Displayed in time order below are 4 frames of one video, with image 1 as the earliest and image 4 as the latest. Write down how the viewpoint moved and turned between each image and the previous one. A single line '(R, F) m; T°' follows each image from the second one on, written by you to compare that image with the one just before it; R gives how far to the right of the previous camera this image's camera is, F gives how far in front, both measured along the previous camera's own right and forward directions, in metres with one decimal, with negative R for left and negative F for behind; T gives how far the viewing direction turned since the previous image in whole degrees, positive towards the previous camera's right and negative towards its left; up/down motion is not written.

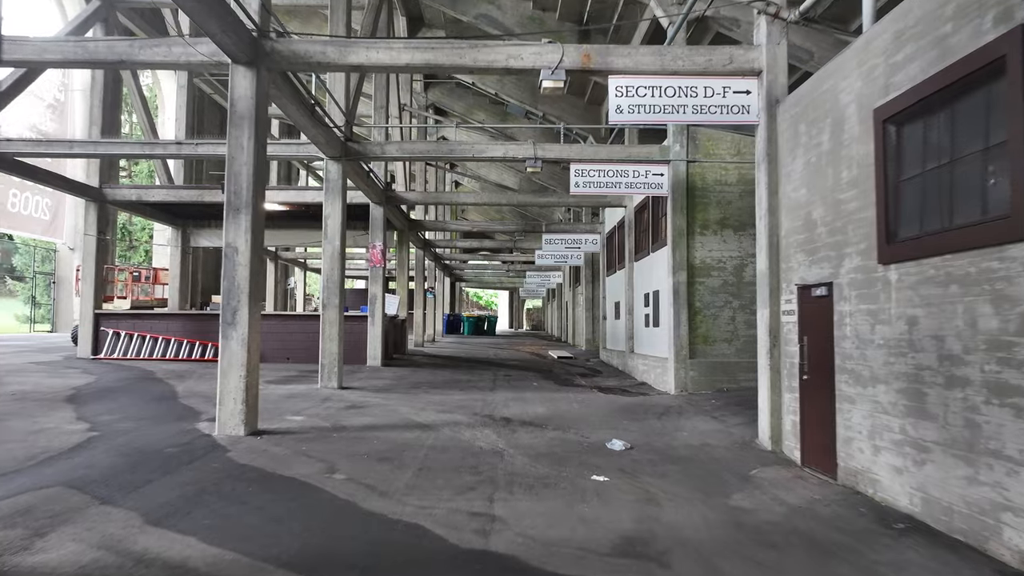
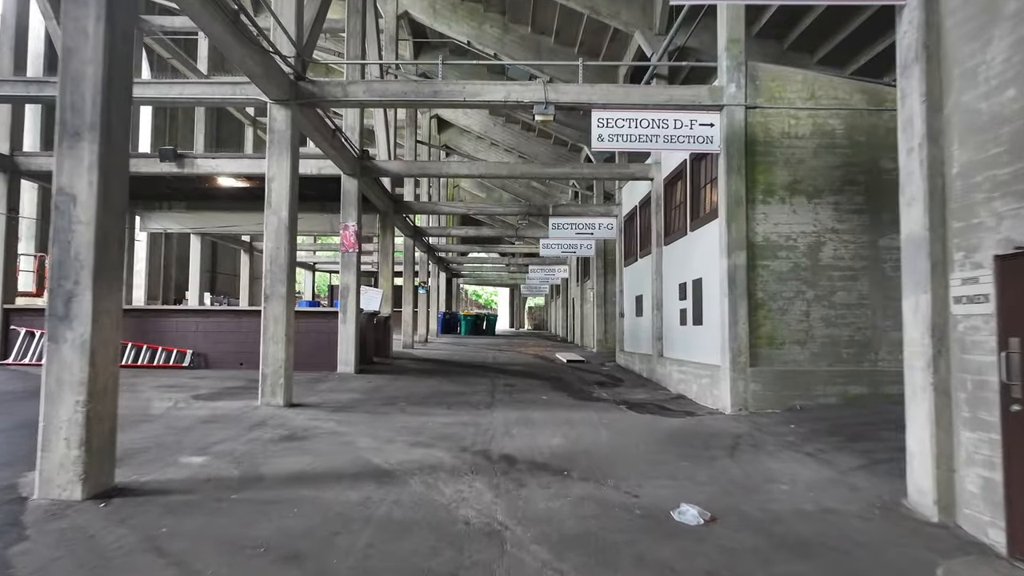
(0.0, +2.6) m; 0°
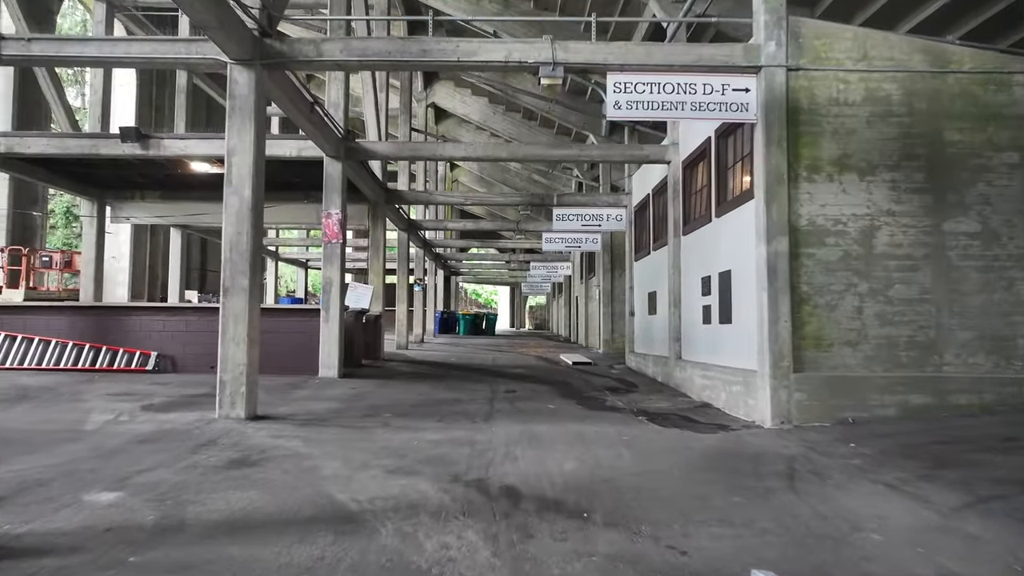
(0.0, +1.2) m; 0°
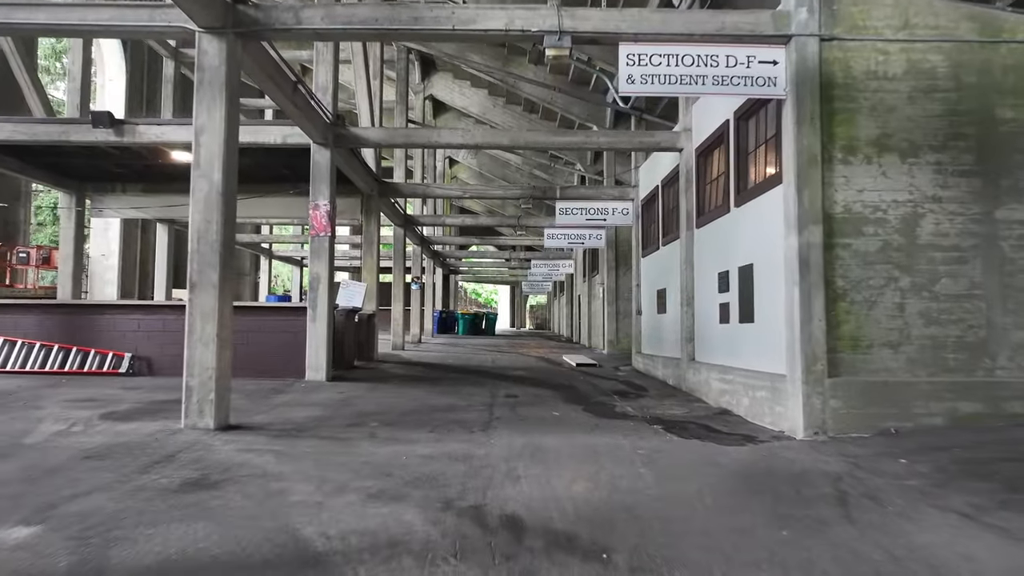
(0.0, +0.7) m; 0°
